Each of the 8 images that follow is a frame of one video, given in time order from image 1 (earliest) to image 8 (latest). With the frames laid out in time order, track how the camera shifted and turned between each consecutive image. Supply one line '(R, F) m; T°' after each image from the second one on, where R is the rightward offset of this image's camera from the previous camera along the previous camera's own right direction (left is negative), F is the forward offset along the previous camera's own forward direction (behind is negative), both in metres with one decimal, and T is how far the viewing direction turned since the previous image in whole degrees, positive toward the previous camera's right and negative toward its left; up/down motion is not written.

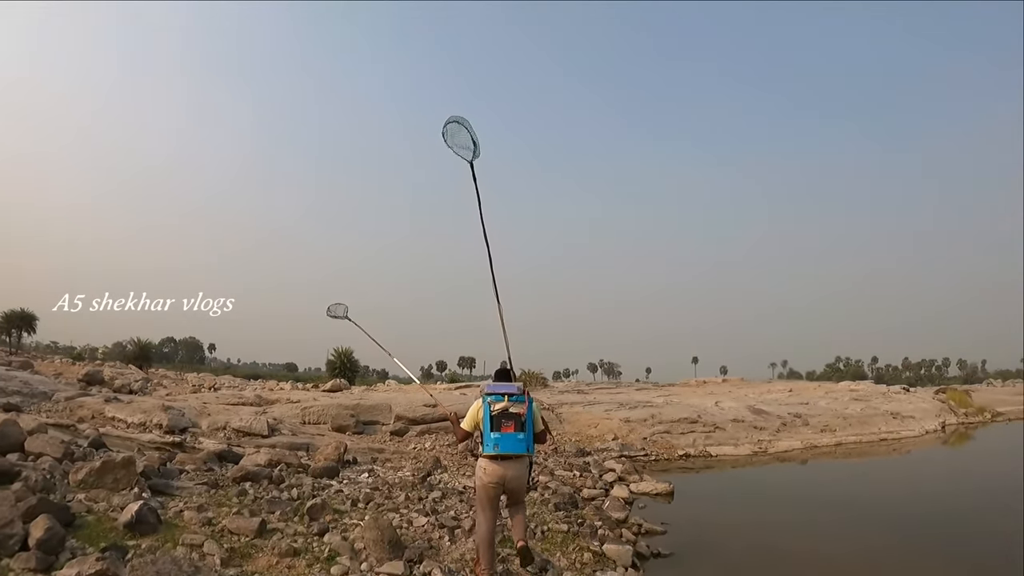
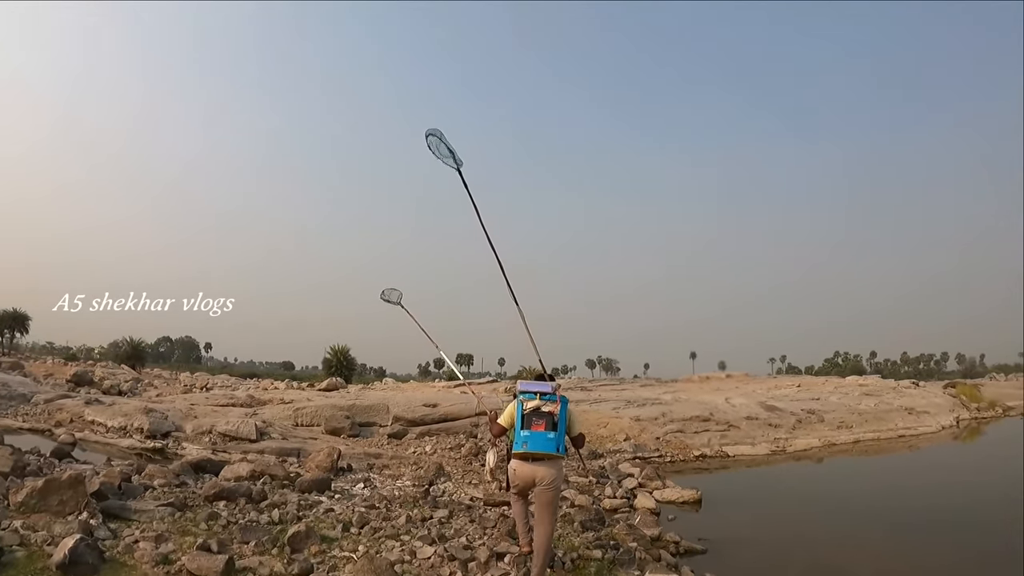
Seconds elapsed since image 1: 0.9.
(-0.2, +1.0) m; 0°
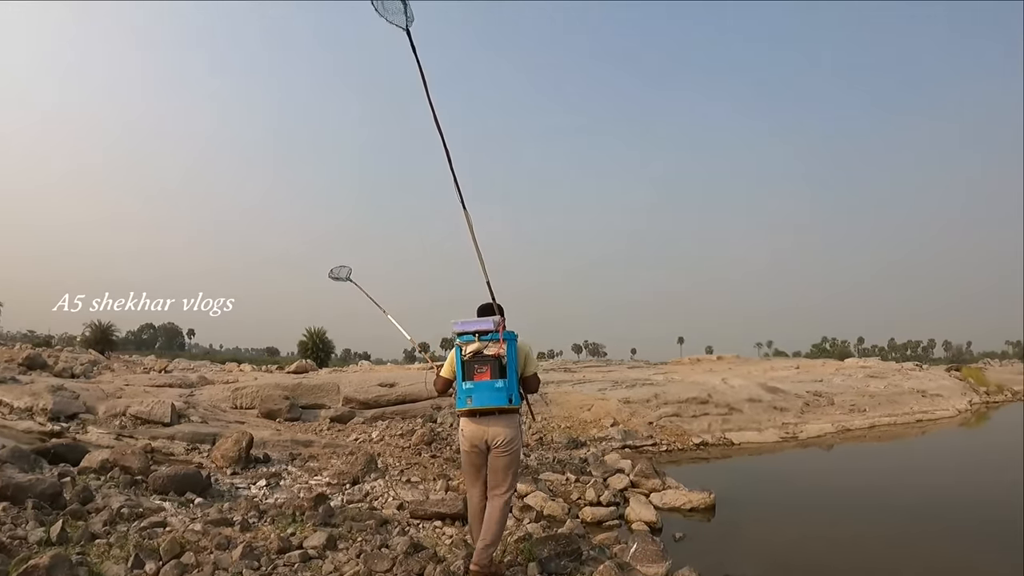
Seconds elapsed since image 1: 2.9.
(+0.4, +2.3) m; +1°
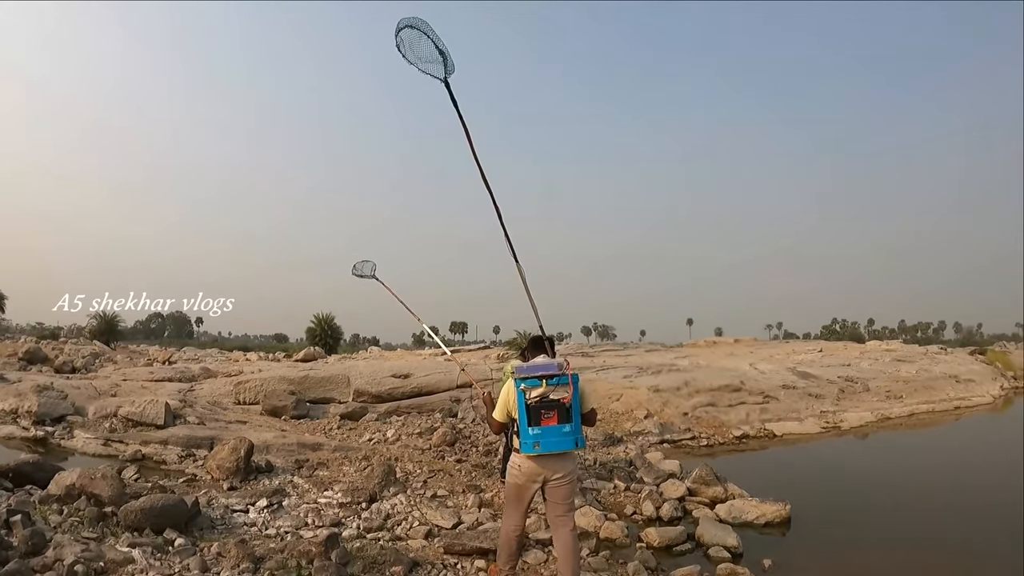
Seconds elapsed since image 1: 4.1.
(-0.3, +1.1) m; -1°
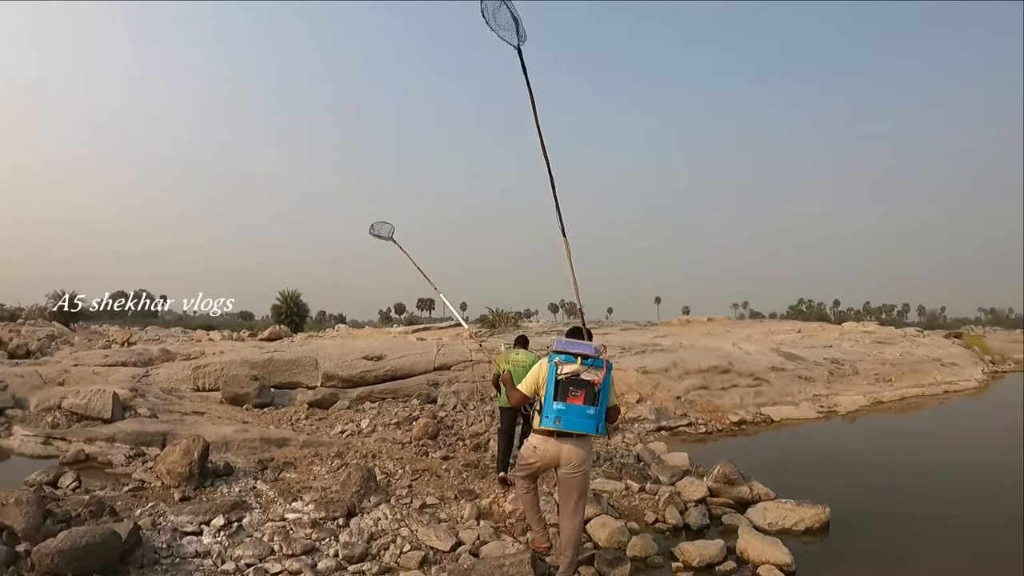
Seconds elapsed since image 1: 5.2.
(-0.3, +0.9) m; +3°
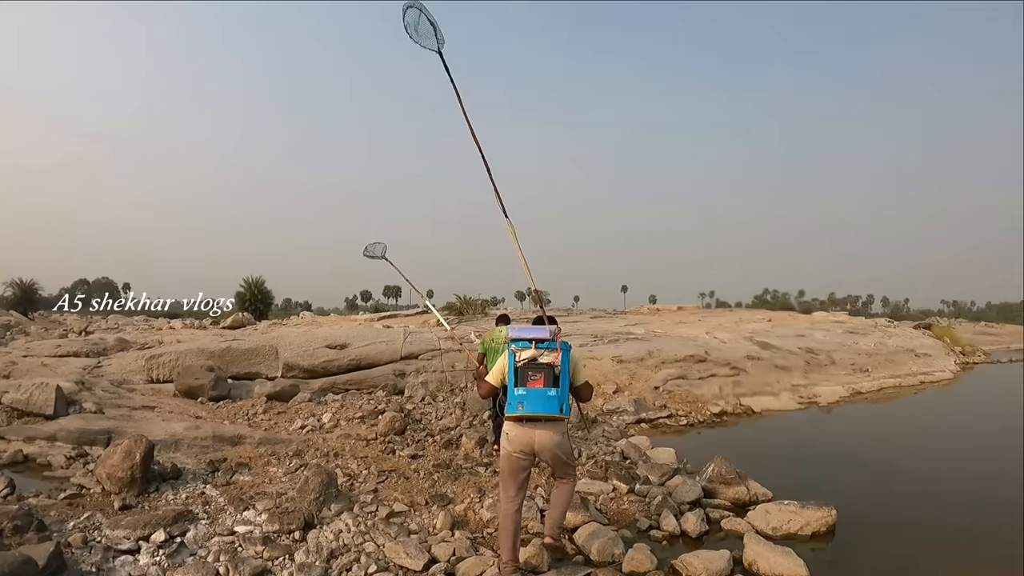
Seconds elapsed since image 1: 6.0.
(-0.1, +0.5) m; +3°
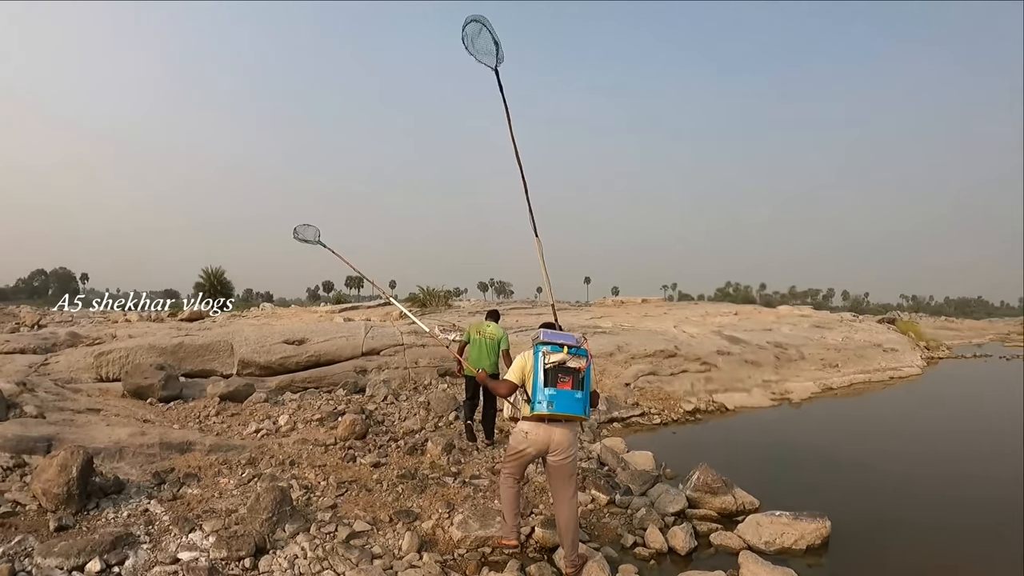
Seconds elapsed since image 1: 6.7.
(-0.1, +0.4) m; +3°
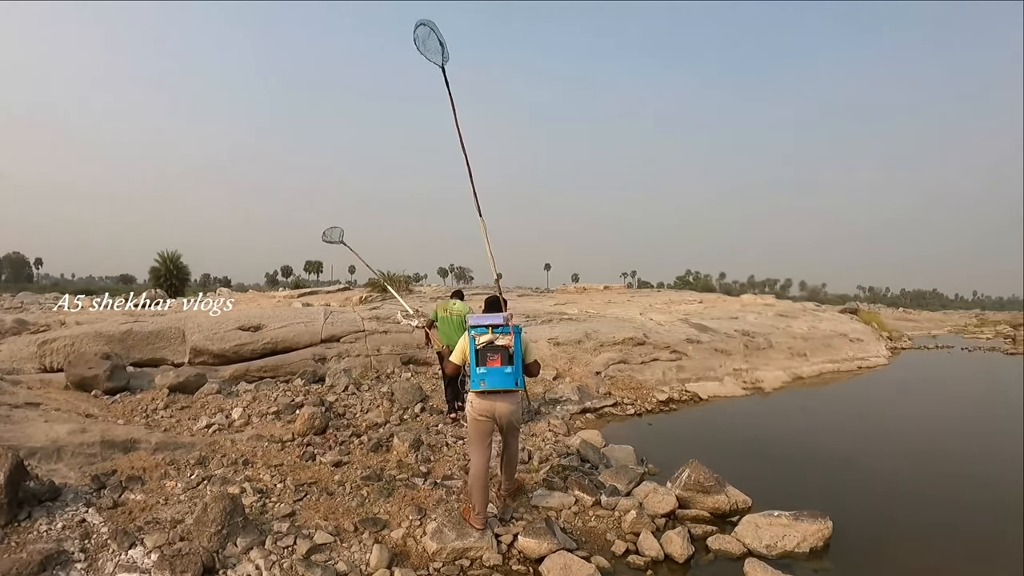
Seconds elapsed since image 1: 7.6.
(-0.2, +0.4) m; +4°
